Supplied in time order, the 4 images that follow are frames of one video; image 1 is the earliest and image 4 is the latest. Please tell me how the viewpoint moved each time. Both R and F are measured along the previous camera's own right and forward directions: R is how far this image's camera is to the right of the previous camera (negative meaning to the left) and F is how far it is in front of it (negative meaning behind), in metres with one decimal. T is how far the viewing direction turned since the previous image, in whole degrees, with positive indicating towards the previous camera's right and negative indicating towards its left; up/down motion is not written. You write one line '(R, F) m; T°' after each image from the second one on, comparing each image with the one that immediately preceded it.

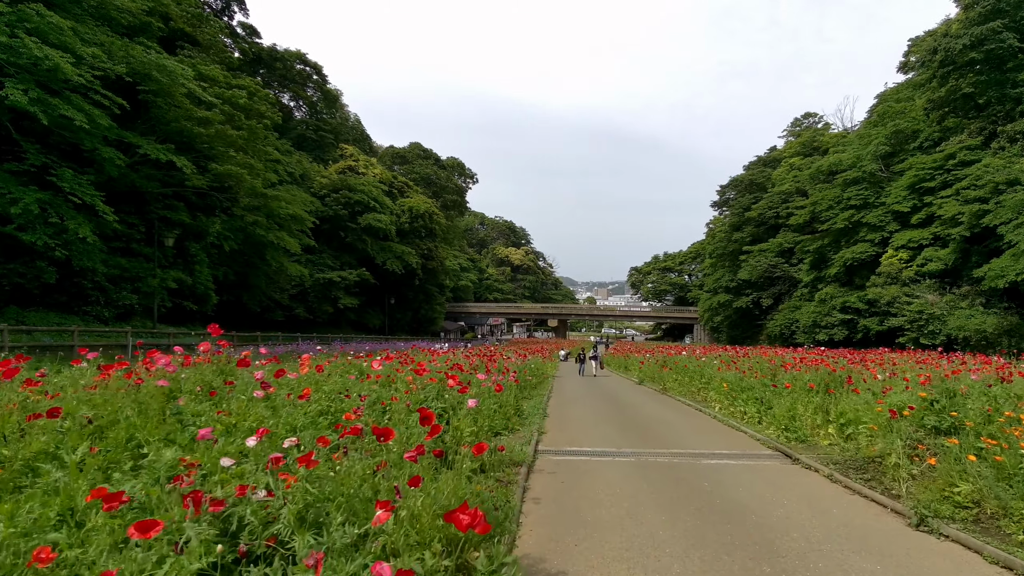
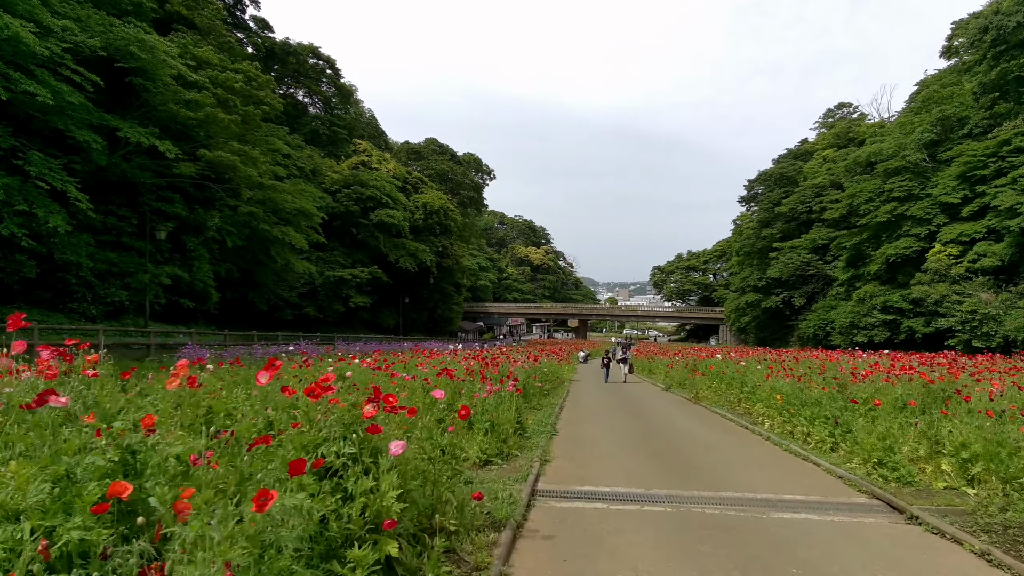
(+0.3, +1.6) m; -2°
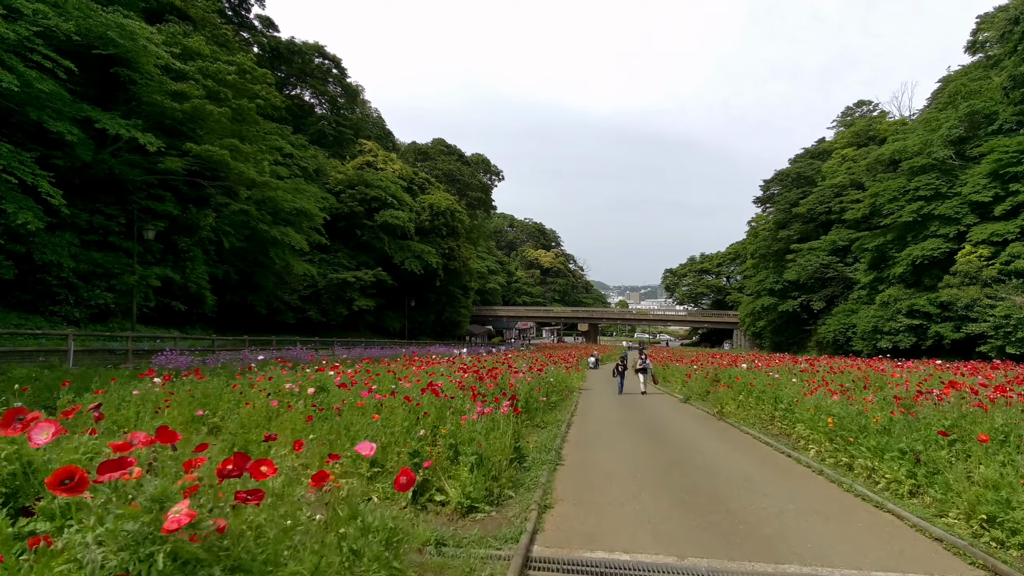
(+0.1, +1.1) m; -1°
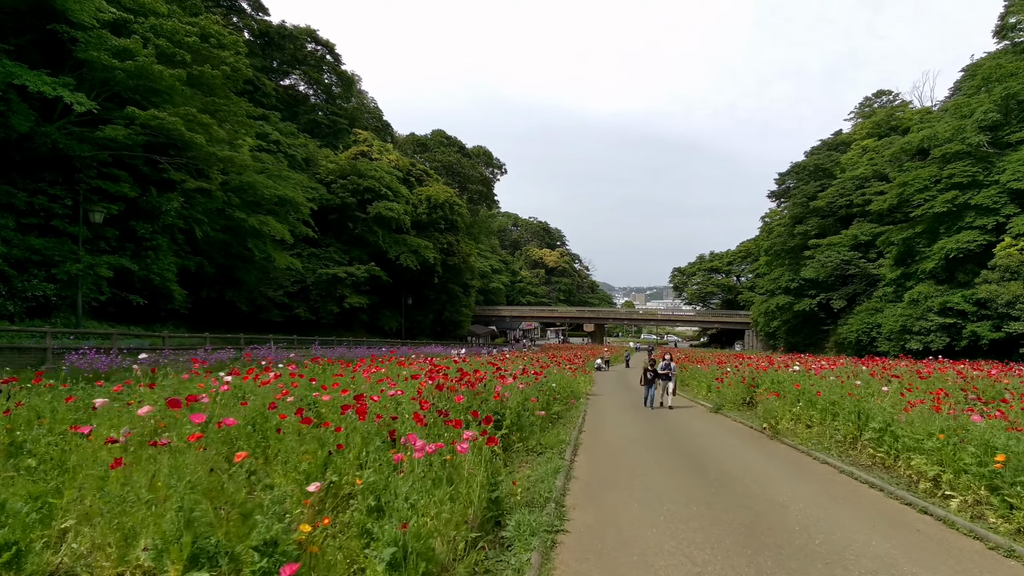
(+0.2, +2.1) m; -1°
